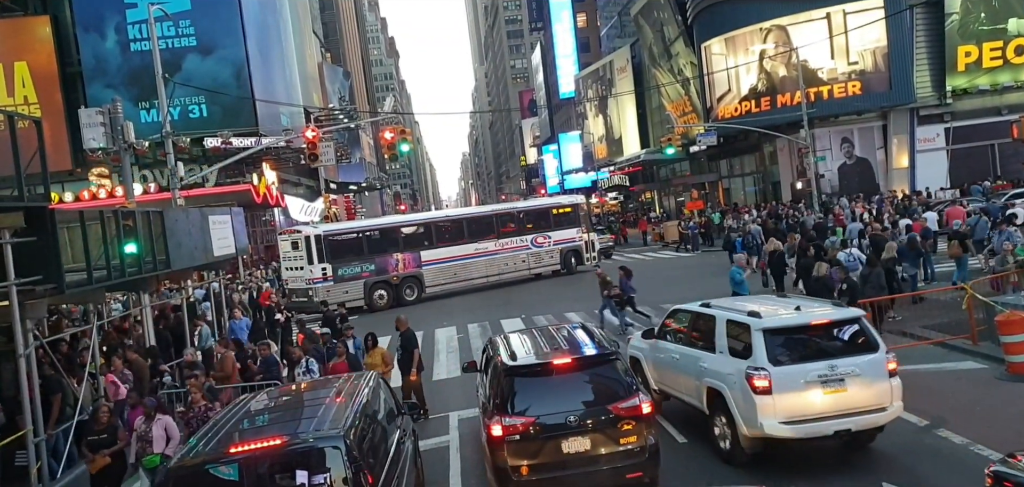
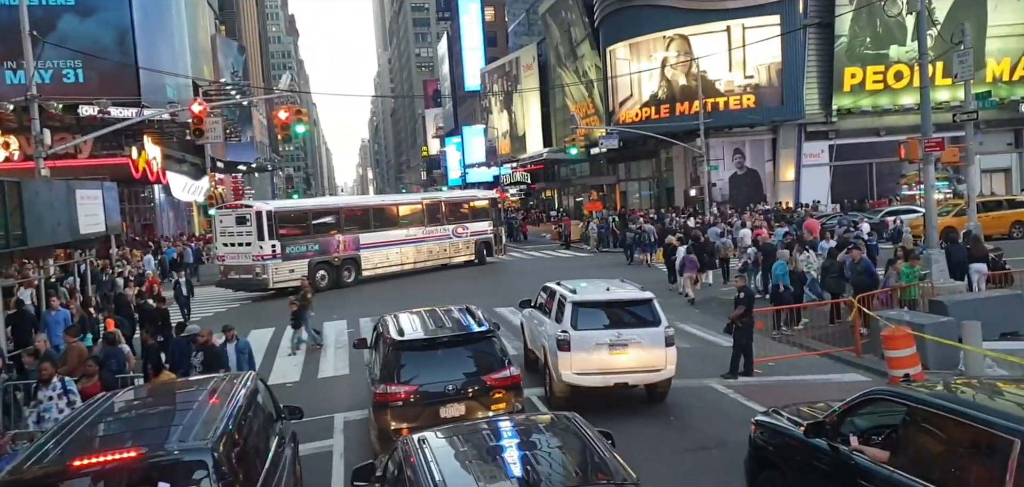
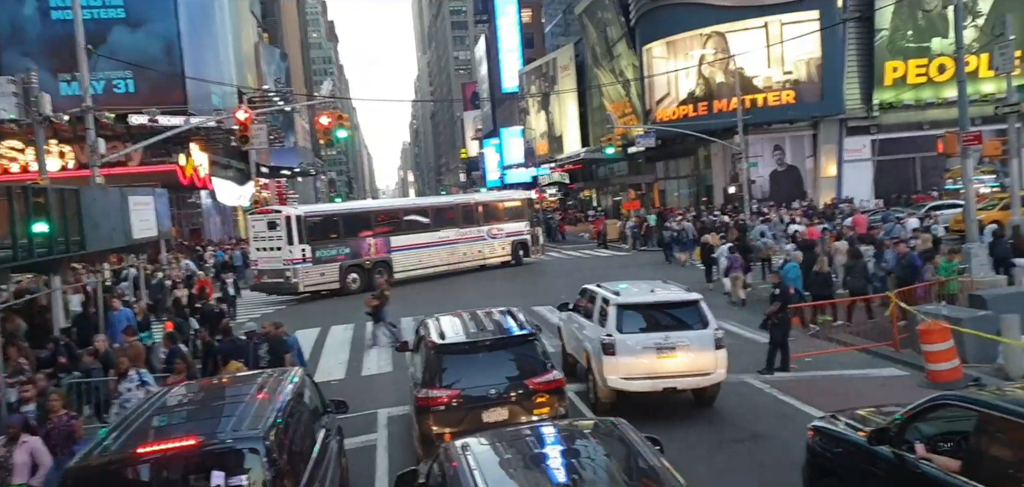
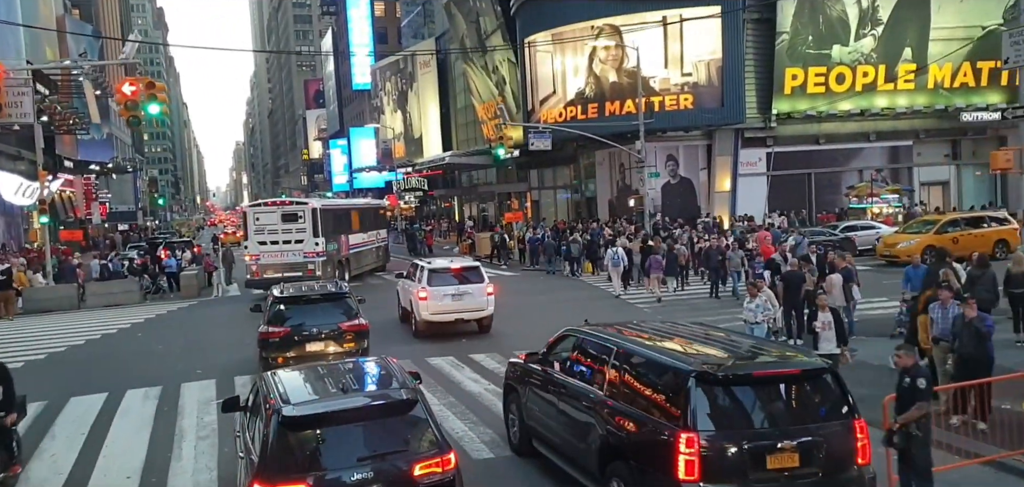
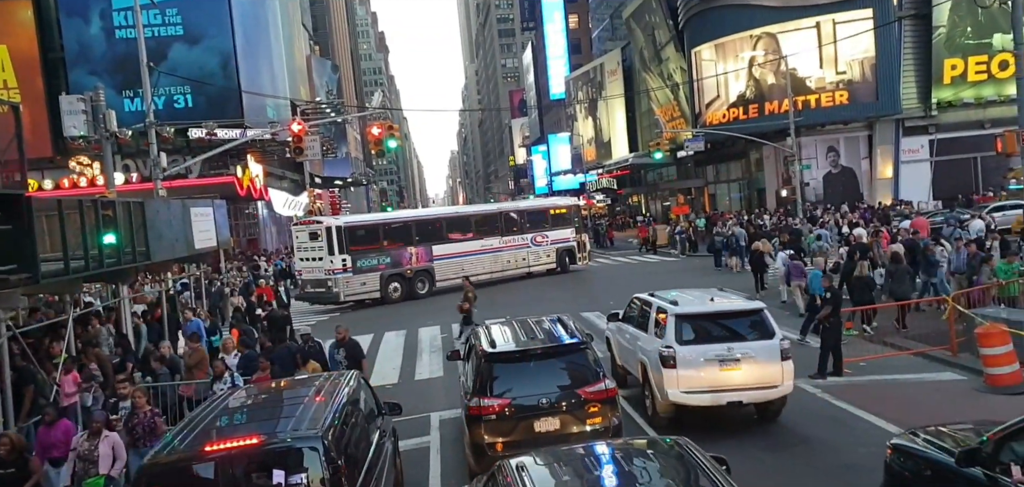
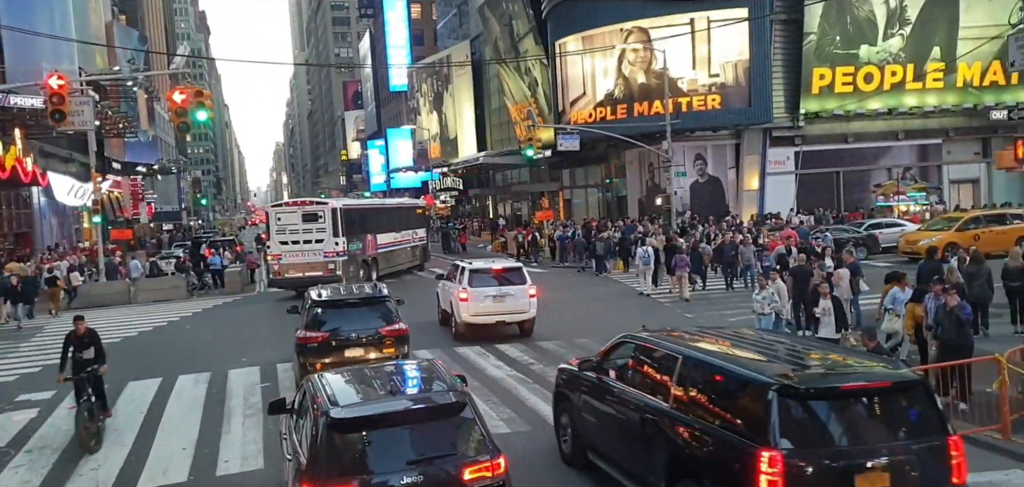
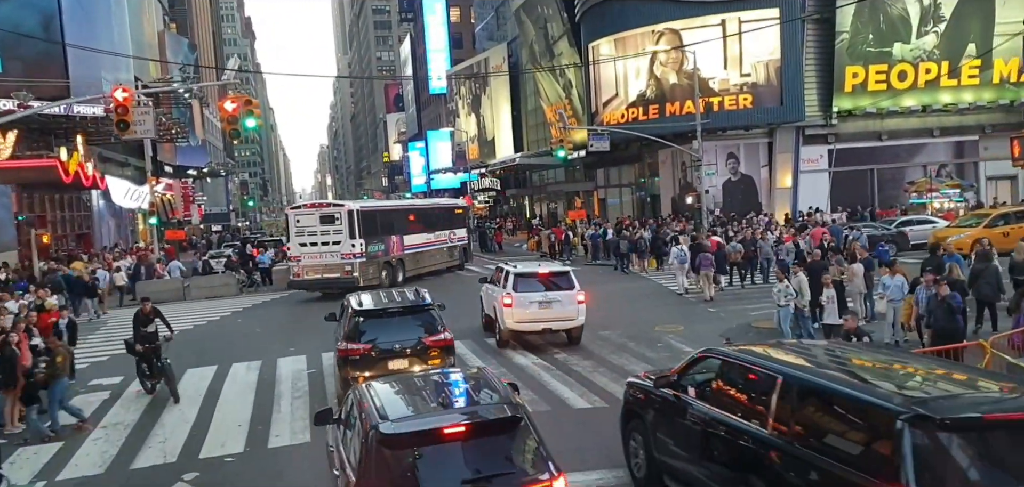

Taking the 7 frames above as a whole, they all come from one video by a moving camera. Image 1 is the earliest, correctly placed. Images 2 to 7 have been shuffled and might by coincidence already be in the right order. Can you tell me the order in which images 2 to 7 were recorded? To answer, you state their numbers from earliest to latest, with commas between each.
5, 3, 2, 7, 6, 4
